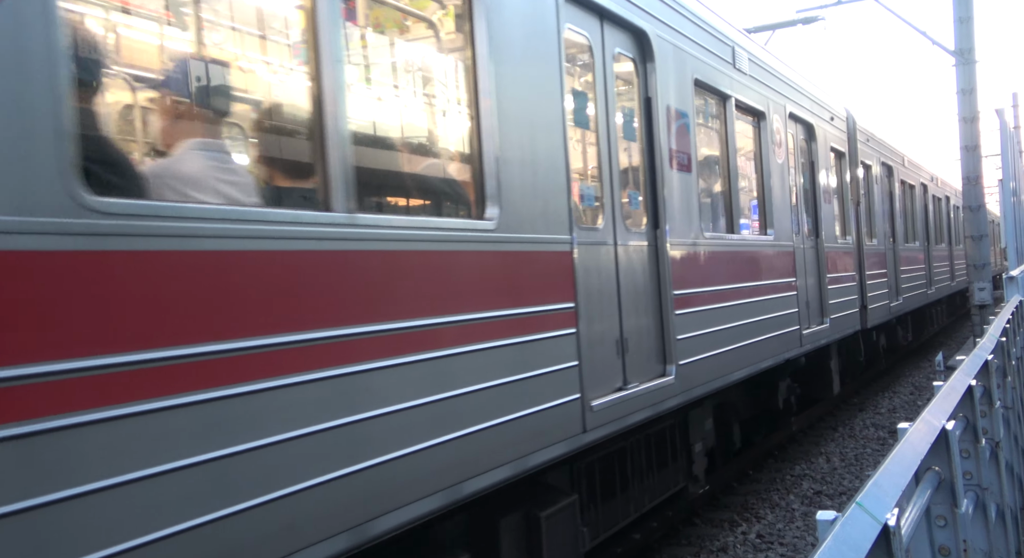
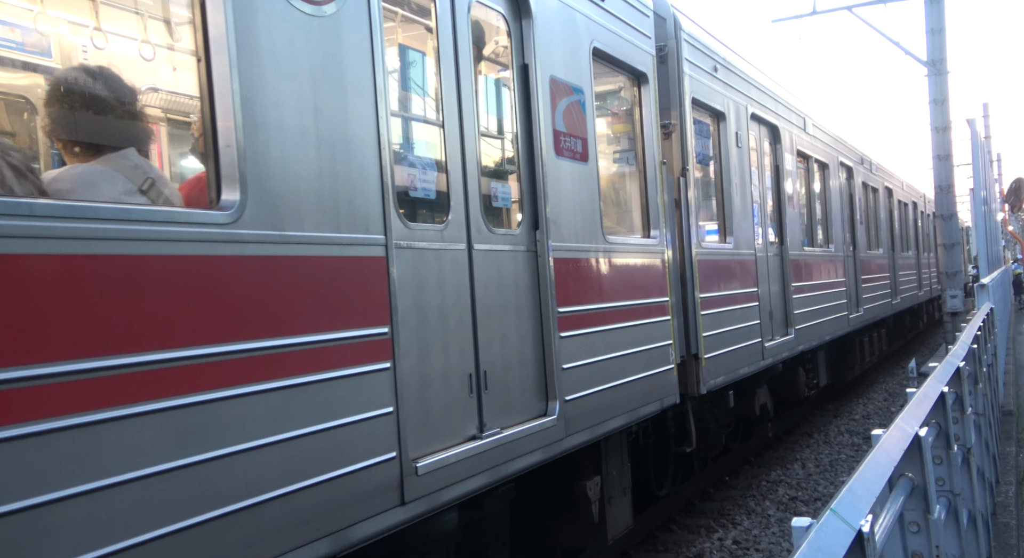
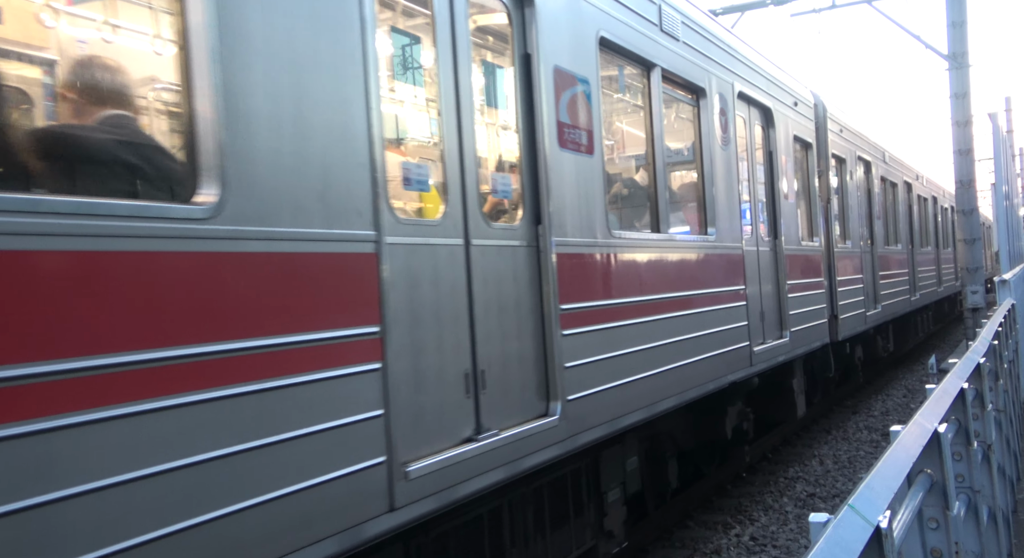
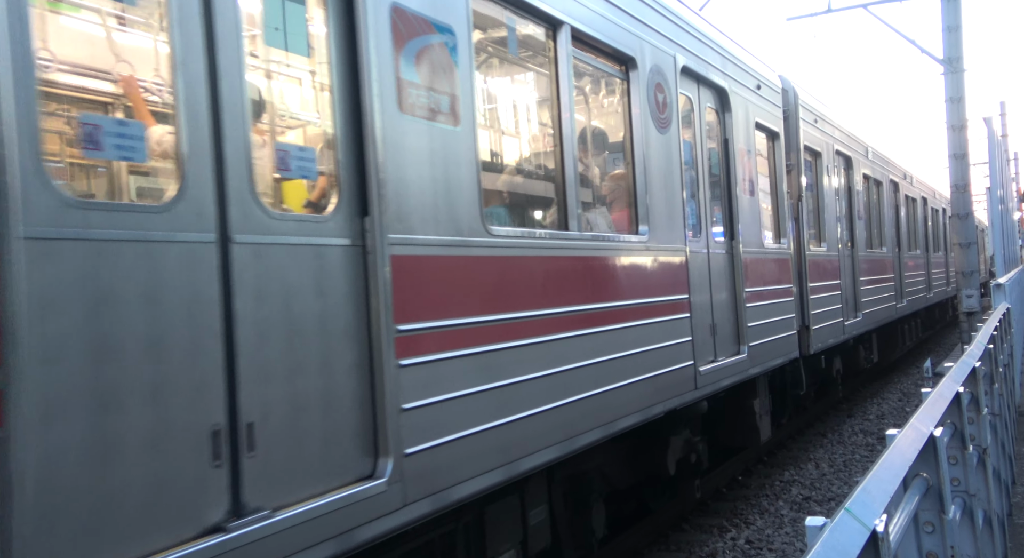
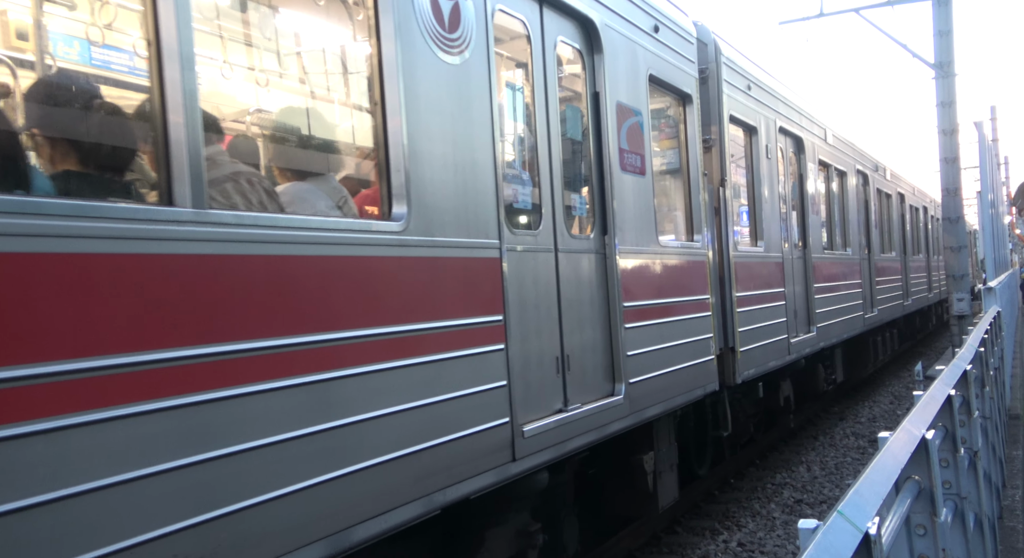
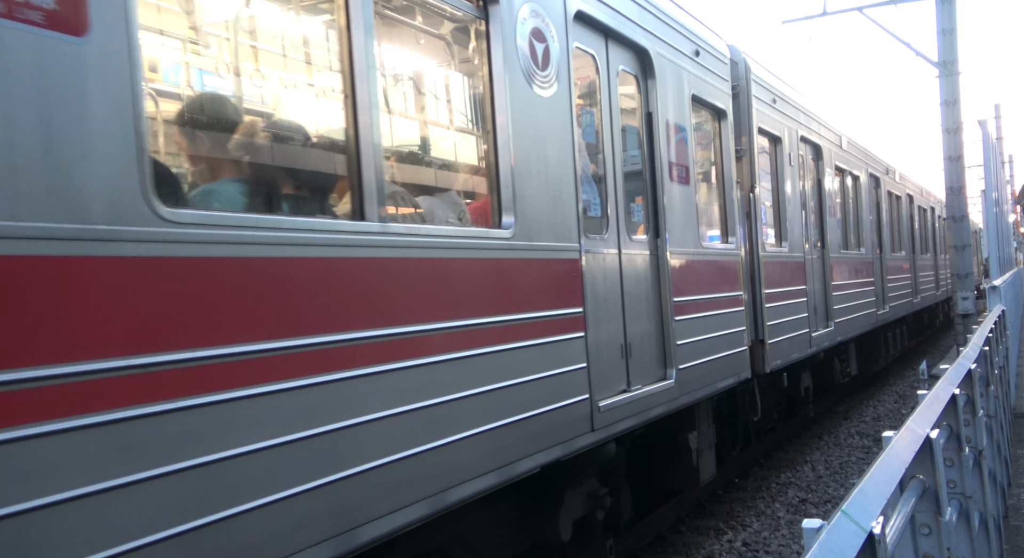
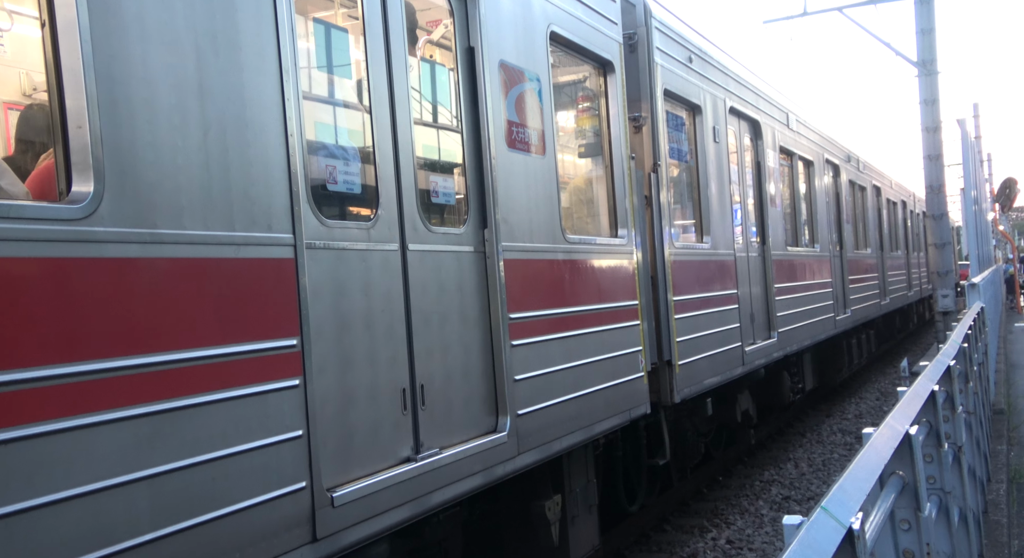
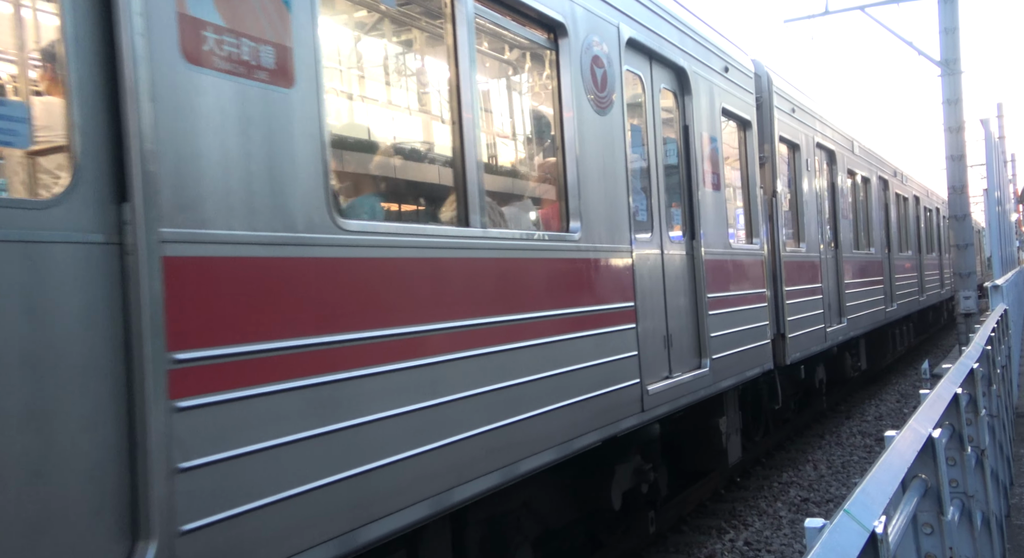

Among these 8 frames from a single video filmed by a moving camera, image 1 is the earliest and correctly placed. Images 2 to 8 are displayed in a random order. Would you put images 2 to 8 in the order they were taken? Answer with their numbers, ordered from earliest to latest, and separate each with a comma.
3, 4, 8, 6, 5, 2, 7
